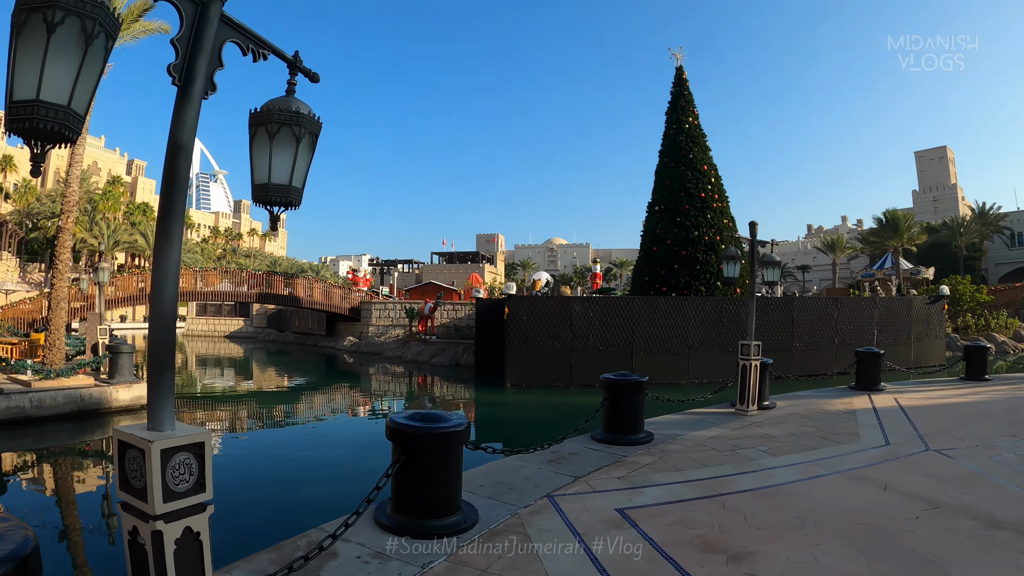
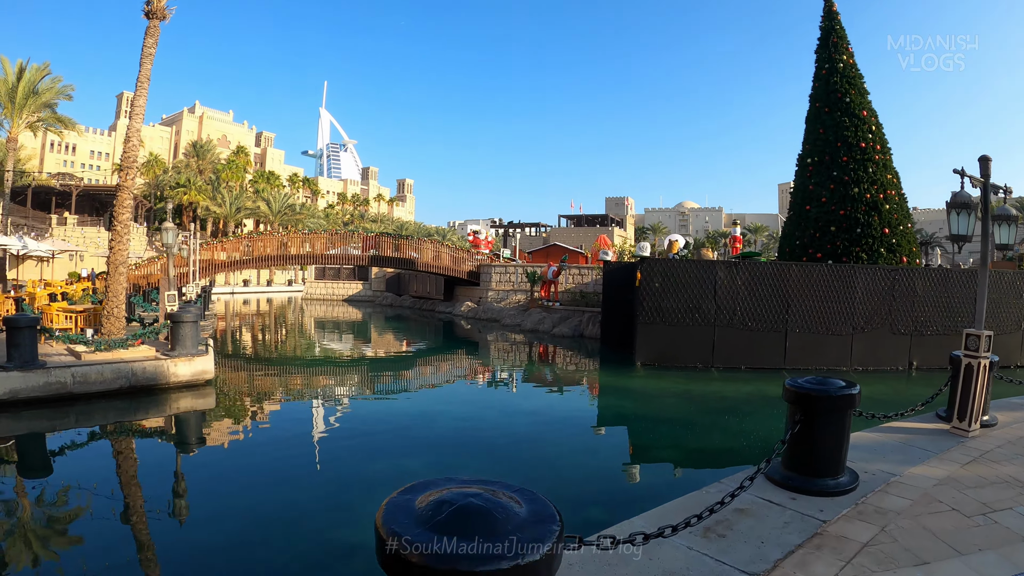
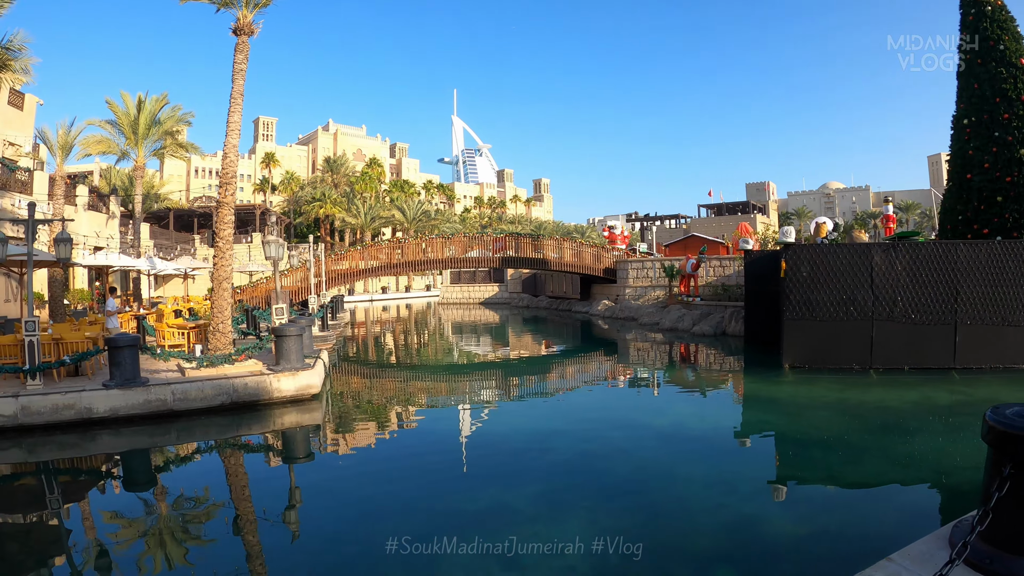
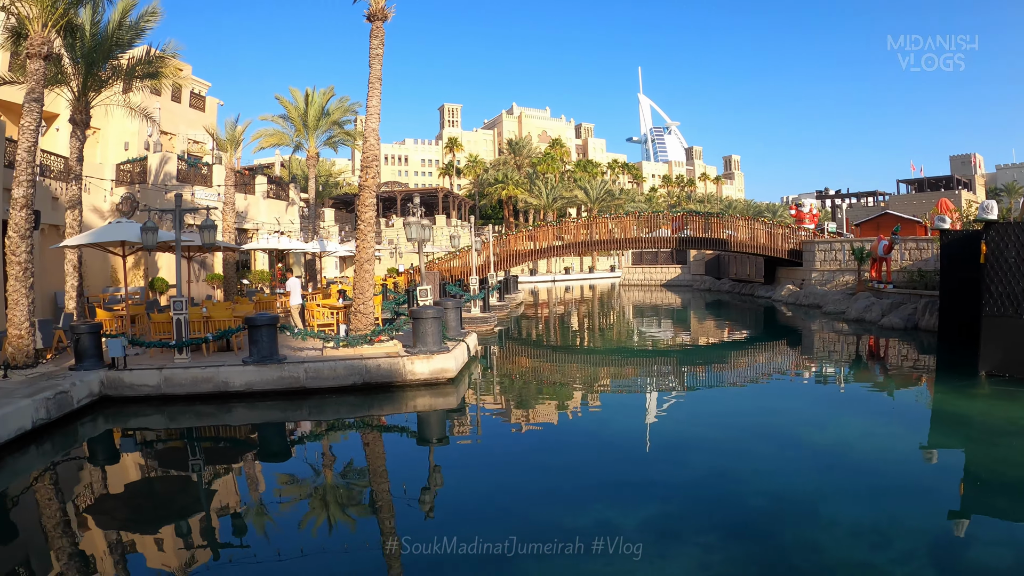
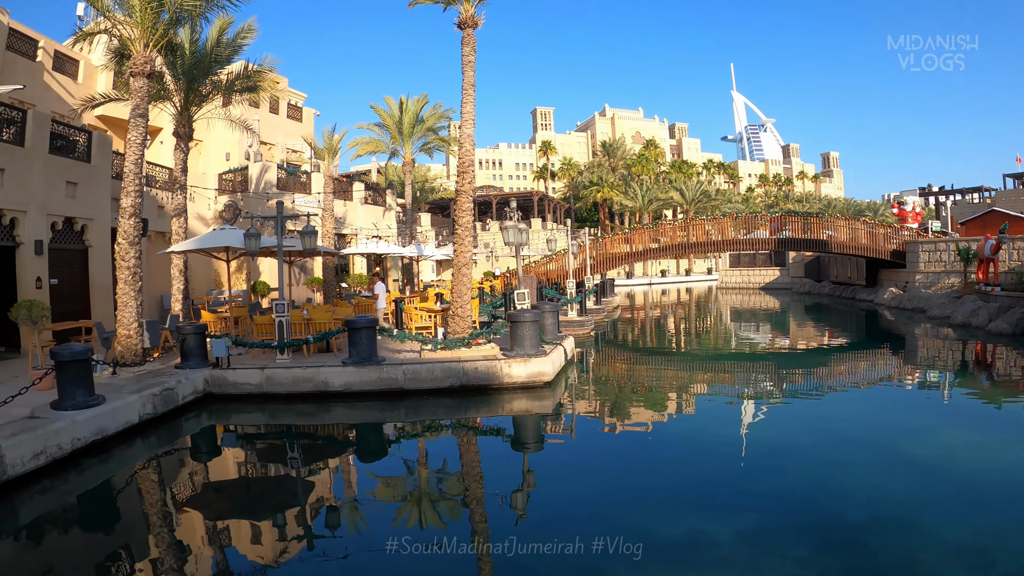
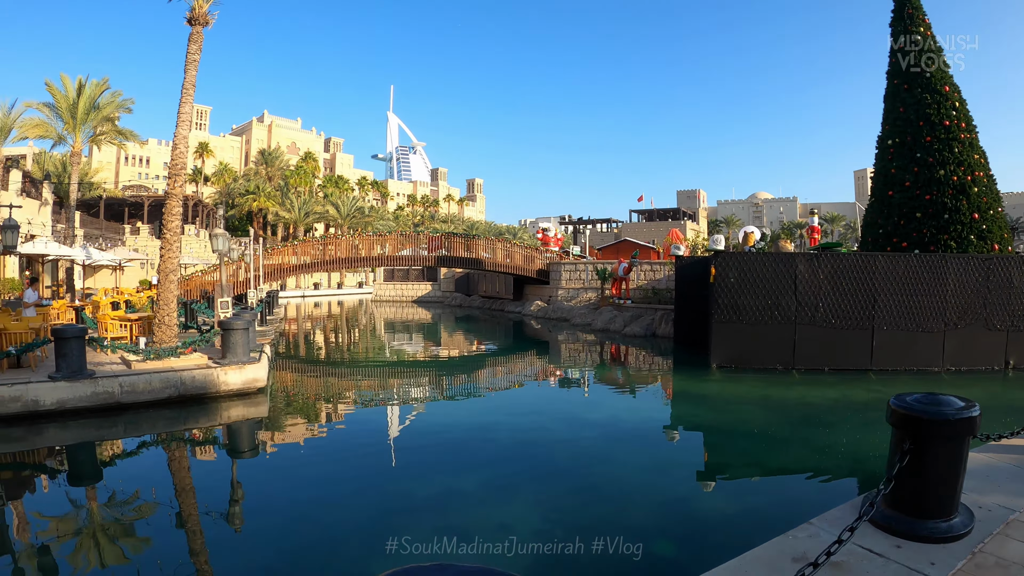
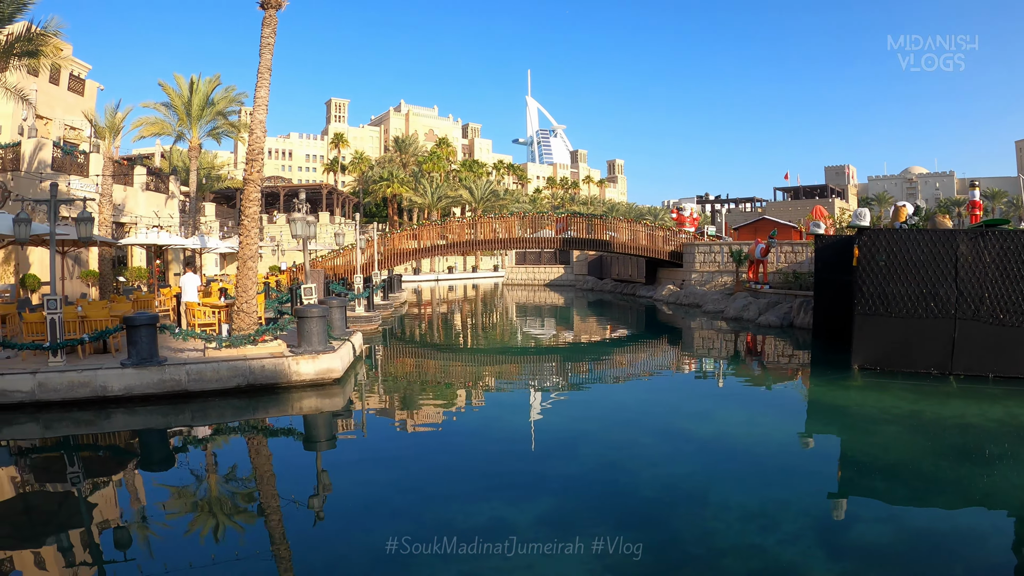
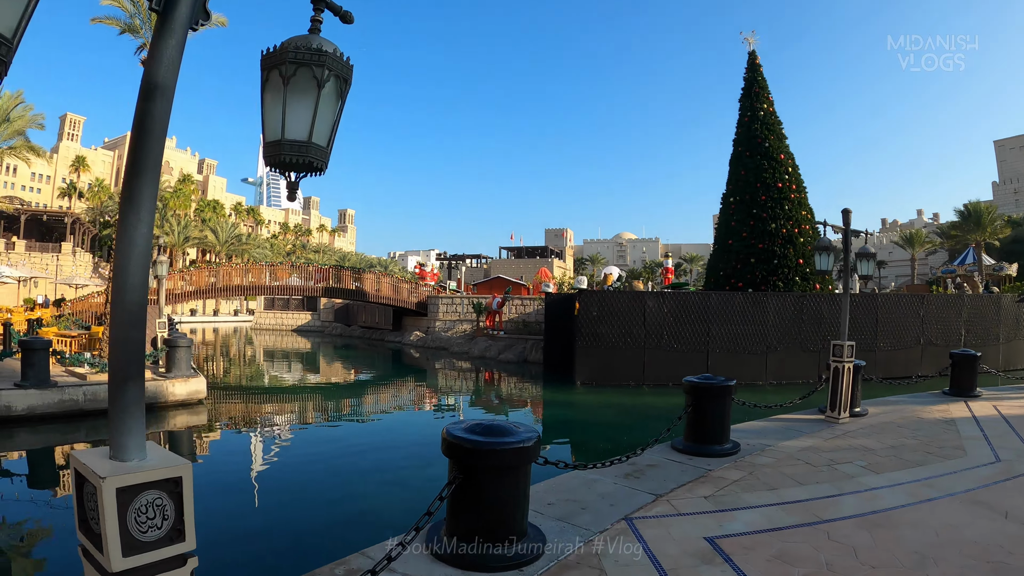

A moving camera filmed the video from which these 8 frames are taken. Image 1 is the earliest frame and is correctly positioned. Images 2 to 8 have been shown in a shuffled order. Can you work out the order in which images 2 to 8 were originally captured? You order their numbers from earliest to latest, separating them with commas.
8, 2, 6, 3, 7, 4, 5
